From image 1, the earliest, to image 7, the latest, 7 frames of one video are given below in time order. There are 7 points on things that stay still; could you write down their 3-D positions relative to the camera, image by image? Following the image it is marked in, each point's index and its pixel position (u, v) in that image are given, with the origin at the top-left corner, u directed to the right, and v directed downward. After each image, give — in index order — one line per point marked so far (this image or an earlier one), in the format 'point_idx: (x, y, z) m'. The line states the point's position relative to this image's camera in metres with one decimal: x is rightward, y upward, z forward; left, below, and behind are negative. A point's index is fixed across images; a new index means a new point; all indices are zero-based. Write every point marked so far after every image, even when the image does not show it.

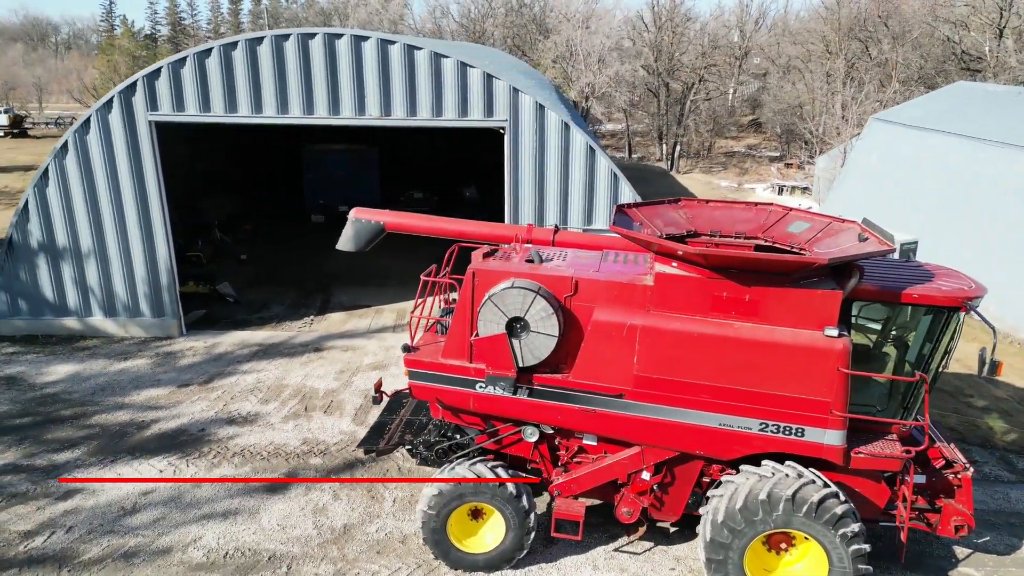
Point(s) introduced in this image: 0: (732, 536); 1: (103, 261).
0: (+1.6, -1.8, +5.4) m
1: (-5.7, +0.4, +10.4) m
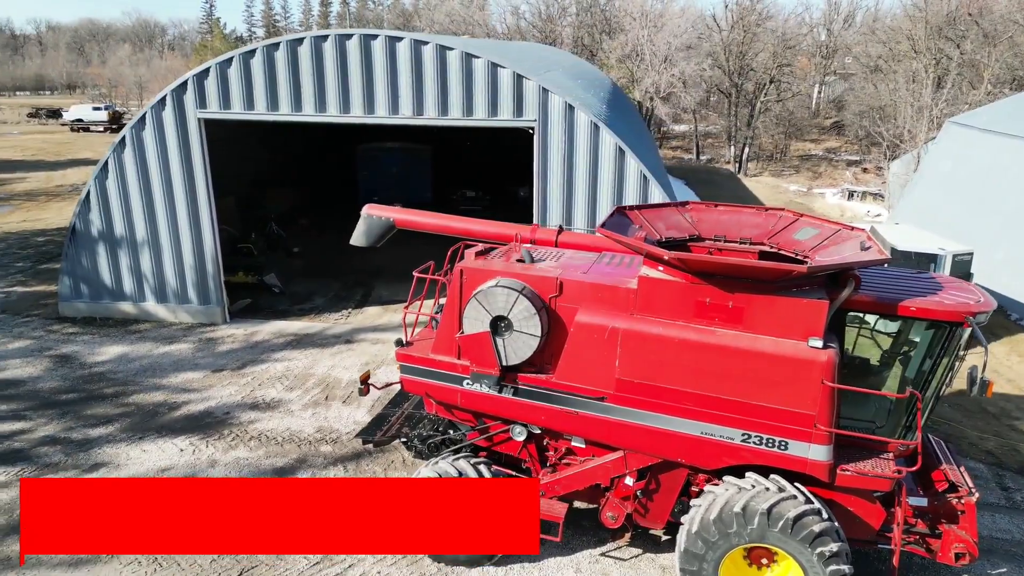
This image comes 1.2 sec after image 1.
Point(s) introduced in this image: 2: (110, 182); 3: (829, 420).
0: (+1.4, -1.8, +5.3) m
1: (-5.2, +0.6, +11.0) m
2: (-5.8, +1.5, +10.8) m
3: (+2.2, -0.9, +5.2) m
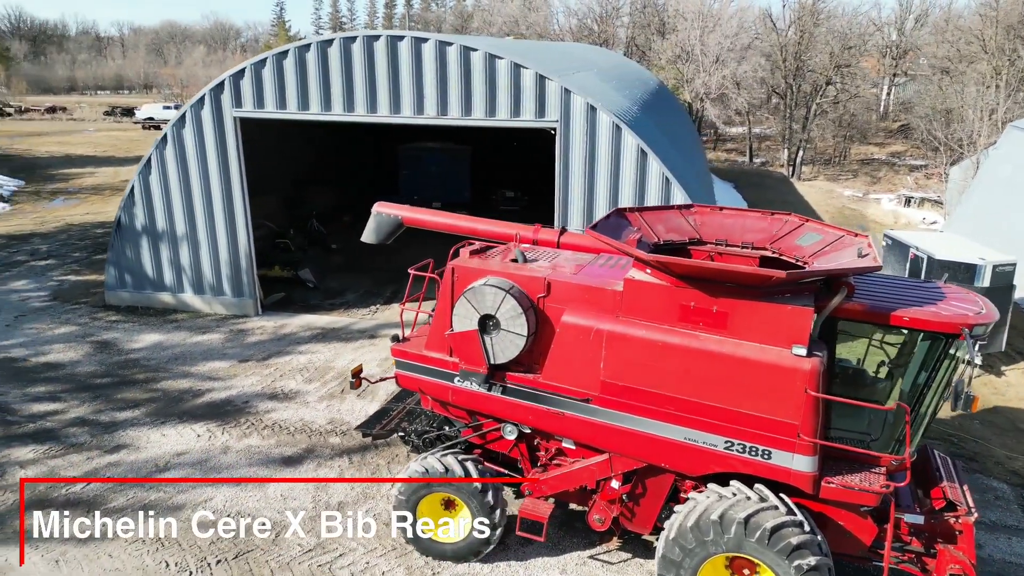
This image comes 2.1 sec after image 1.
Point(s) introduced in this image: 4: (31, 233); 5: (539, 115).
0: (+1.2, -1.9, +5.3) m
1: (-4.9, +0.7, +11.5) m
2: (-5.4, +1.7, +11.3) m
3: (+2.0, -1.0, +5.1) m
4: (-10.7, +1.2, +16.8) m
5: (+0.4, +2.3, +9.8) m
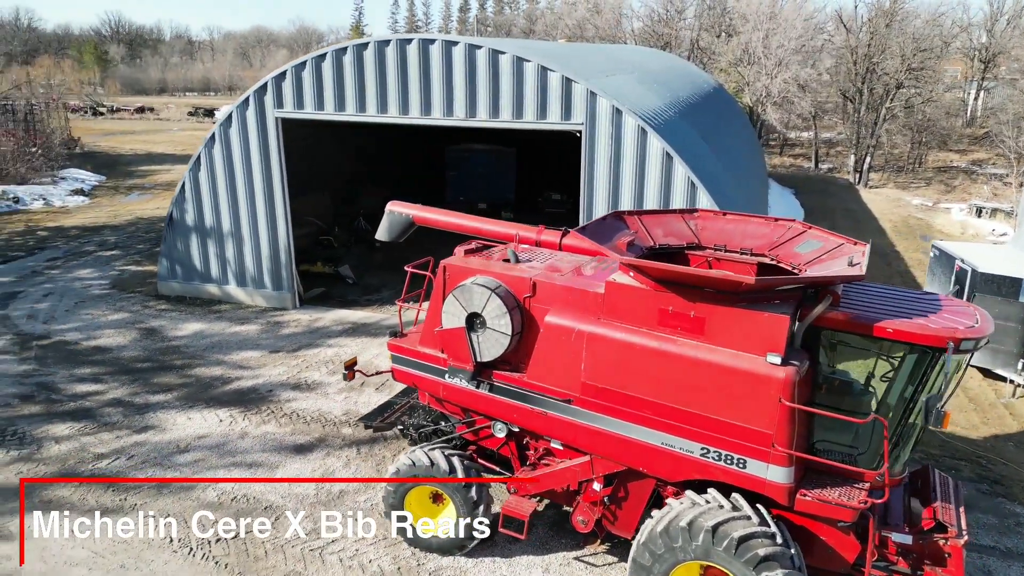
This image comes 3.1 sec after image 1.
0: (+1.0, -1.9, +5.2) m
1: (-4.4, +0.8, +12.0) m
2: (-4.9, +1.8, +11.9) m
3: (+1.8, -1.0, +5.0) m
4: (-9.7, +1.5, +17.8) m
5: (+0.7, +2.2, +9.9) m
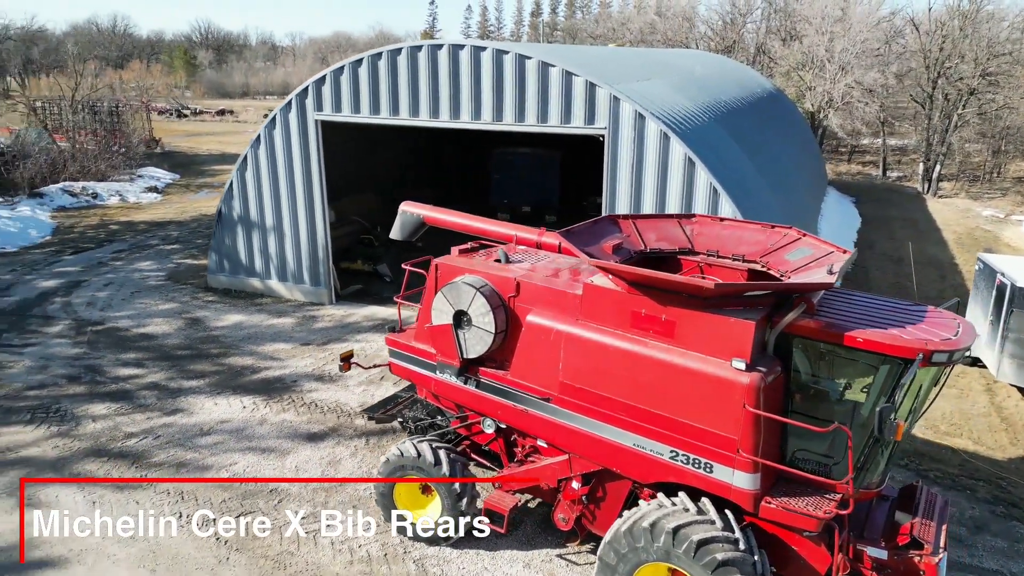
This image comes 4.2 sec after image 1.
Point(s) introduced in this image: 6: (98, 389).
0: (+0.7, -1.9, +5.3) m
1: (-3.9, +0.9, +12.5) m
2: (-4.4, +1.9, +12.5) m
3: (+1.6, -1.0, +5.0) m
4: (-8.6, +1.7, +18.9) m
5: (+1.0, +2.2, +9.9) m
6: (-5.2, -1.3, +9.4) m
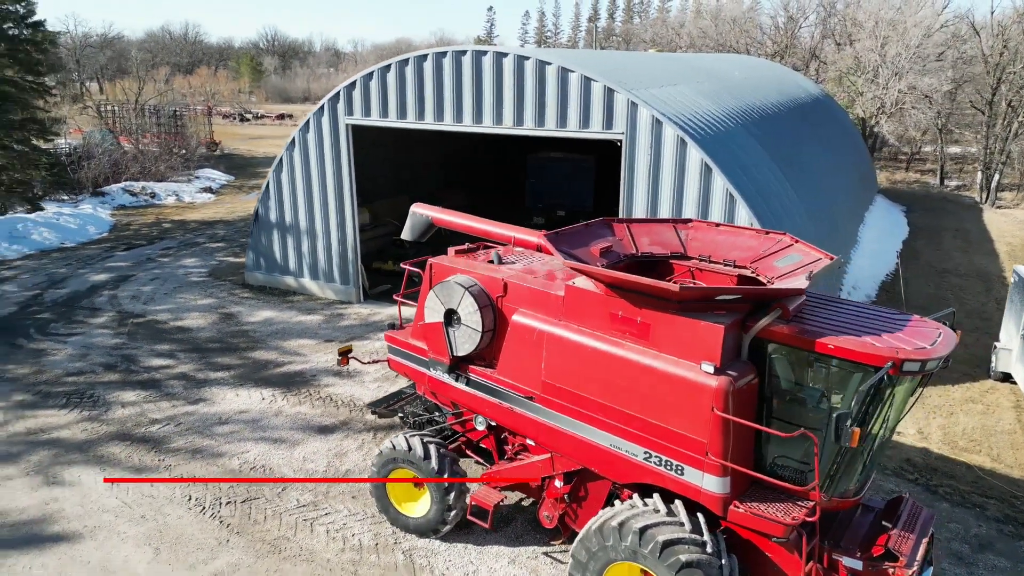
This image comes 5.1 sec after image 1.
0: (+0.5, -1.9, +5.4) m
1: (-3.5, +0.9, +13.0) m
2: (-3.9, +1.9, +13.0) m
3: (+1.4, -1.1, +5.0) m
4: (-7.7, +1.7, +19.6) m
5: (+1.3, +2.2, +10.0) m
6: (-5.0, -1.2, +9.9) m
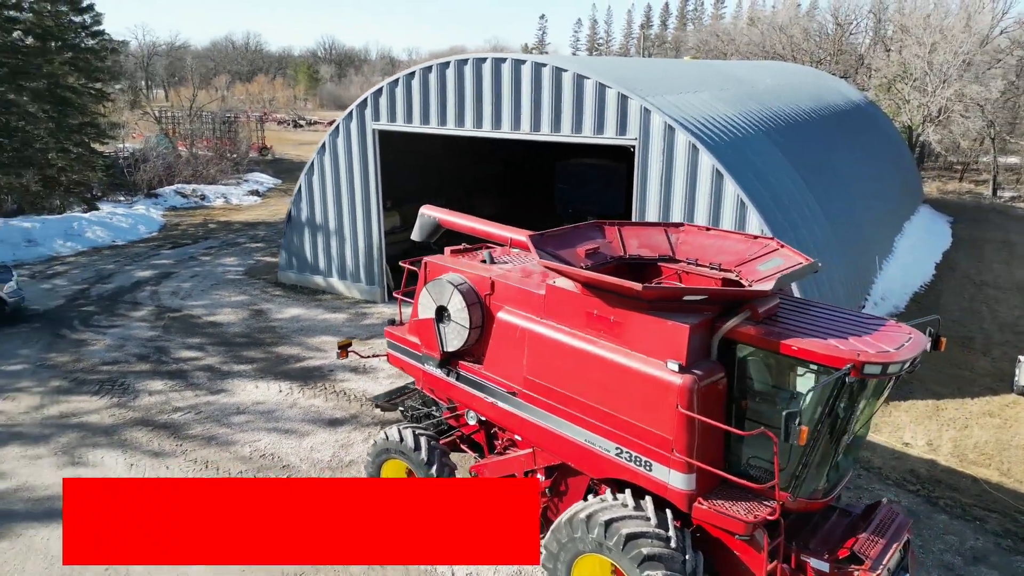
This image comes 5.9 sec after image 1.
0: (+0.3, -1.9, +5.5) m
1: (-3.1, +0.9, +13.4) m
2: (-3.5, +2.0, +13.4) m
3: (+1.2, -1.1, +5.1) m
4: (-6.8, +1.8, +20.3) m
5: (+1.5, +2.1, +10.1) m
6: (-4.9, -1.1, +10.4) m
